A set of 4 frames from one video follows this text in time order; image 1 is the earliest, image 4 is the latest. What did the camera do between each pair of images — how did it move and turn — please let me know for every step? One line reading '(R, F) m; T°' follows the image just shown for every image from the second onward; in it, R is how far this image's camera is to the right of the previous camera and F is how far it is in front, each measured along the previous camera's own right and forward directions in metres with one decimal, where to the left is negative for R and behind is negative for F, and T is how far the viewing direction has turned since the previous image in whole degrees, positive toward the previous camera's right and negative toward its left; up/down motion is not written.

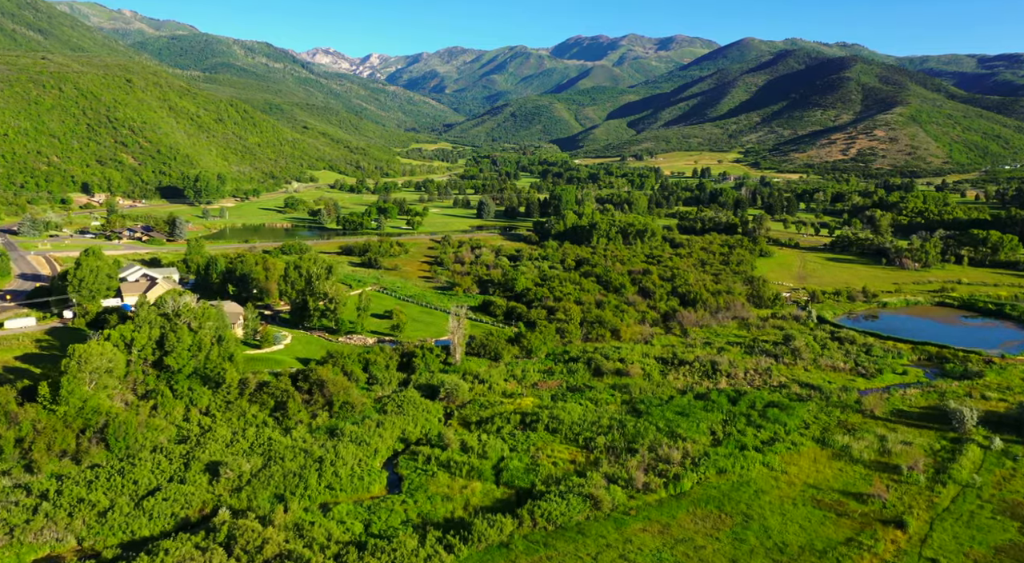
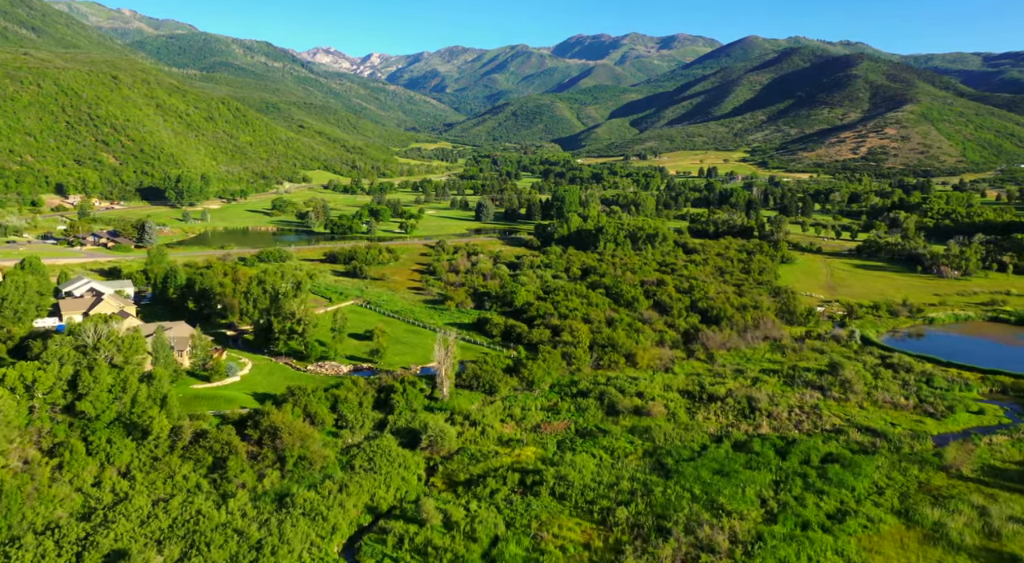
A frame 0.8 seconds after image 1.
(+0.3, +10.8) m; 0°
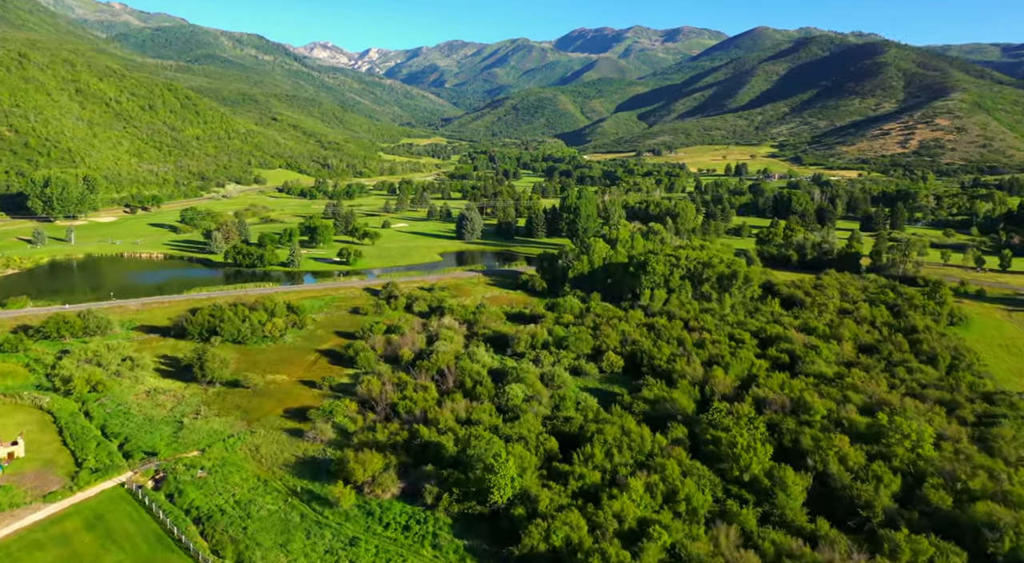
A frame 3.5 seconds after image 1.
(+1.5, +49.9) m; 0°
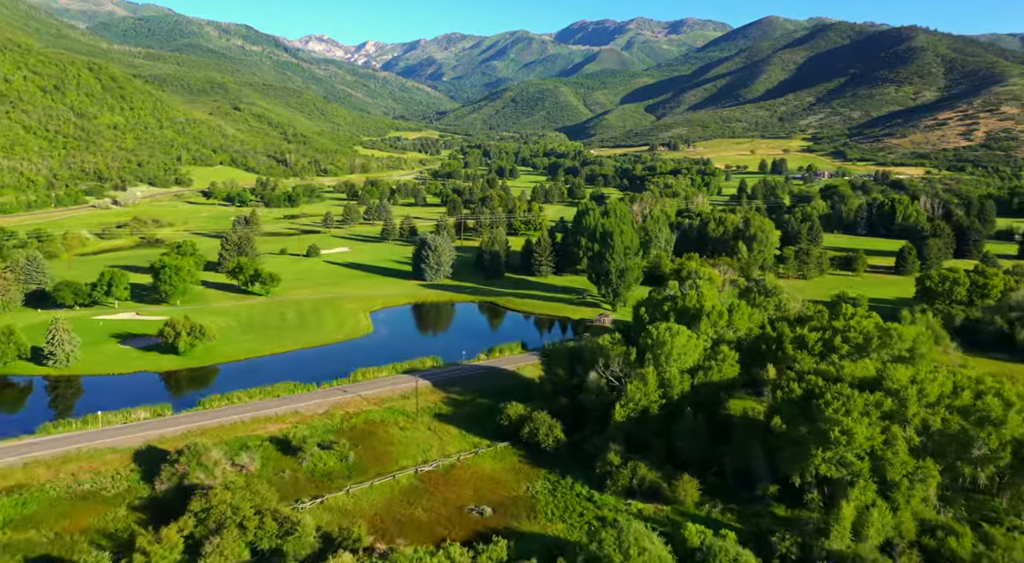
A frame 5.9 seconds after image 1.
(+1.5, +51.1) m; 0°
